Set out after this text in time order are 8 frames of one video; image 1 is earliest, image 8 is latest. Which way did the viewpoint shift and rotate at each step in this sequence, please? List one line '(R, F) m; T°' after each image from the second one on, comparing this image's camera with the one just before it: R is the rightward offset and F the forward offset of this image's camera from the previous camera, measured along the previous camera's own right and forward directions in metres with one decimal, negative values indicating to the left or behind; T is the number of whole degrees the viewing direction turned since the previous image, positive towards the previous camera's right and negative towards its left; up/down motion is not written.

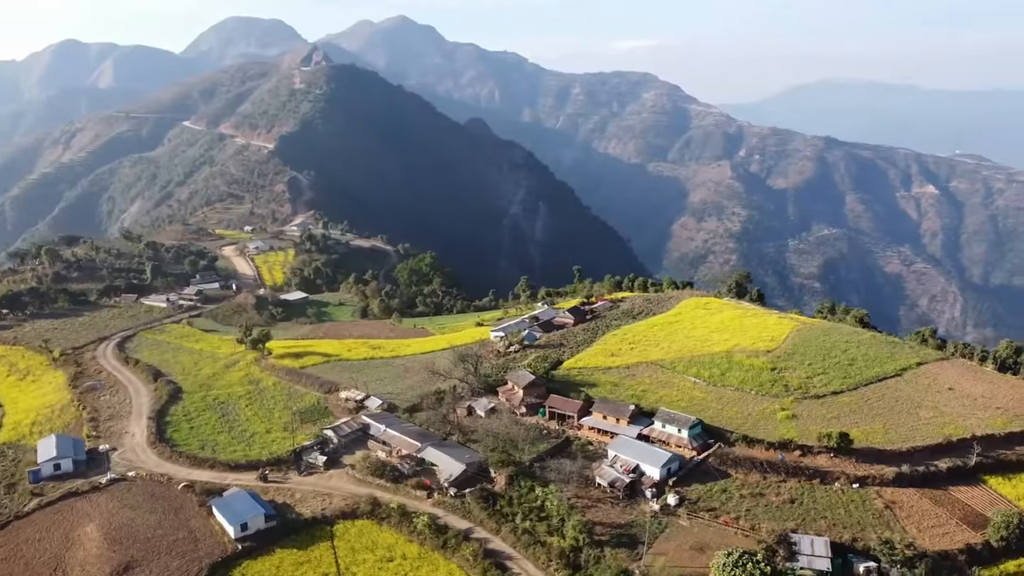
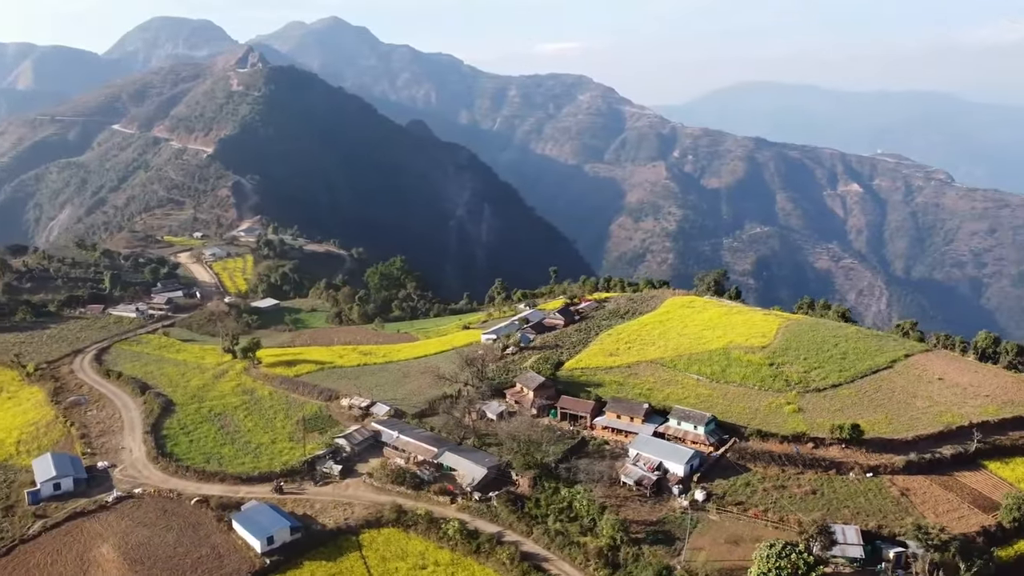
(-3.5, +0.1) m; +4°
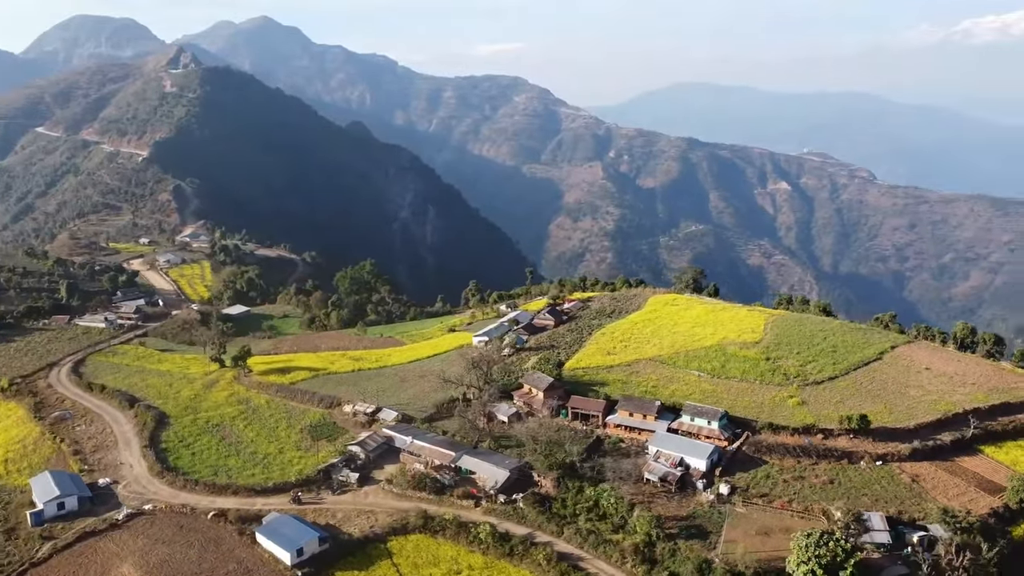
(-3.5, +0.1) m; +5°
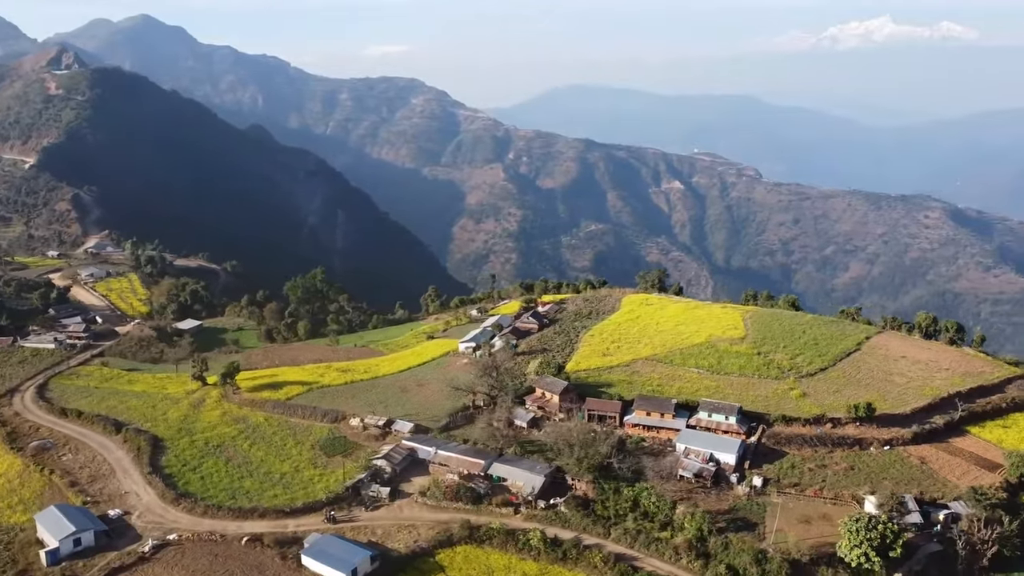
(-5.6, +0.3) m; +7°
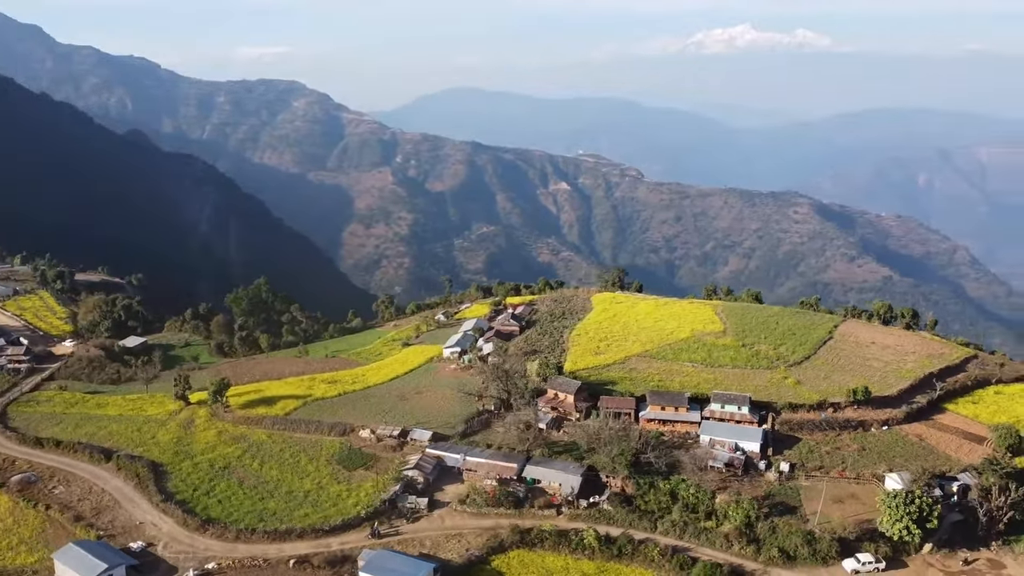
(-6.1, +0.4) m; +8°
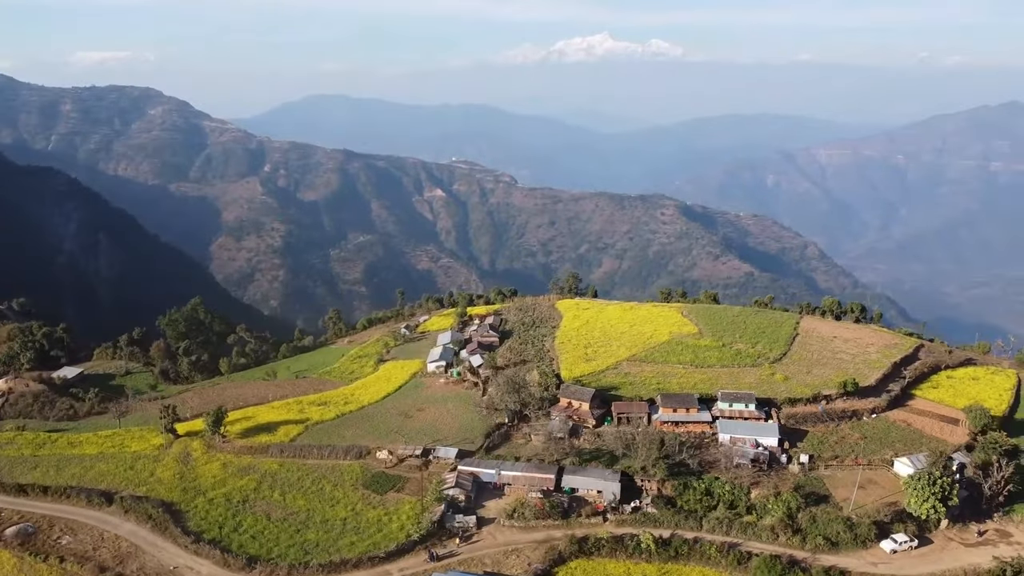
(-6.9, +0.5) m; +9°
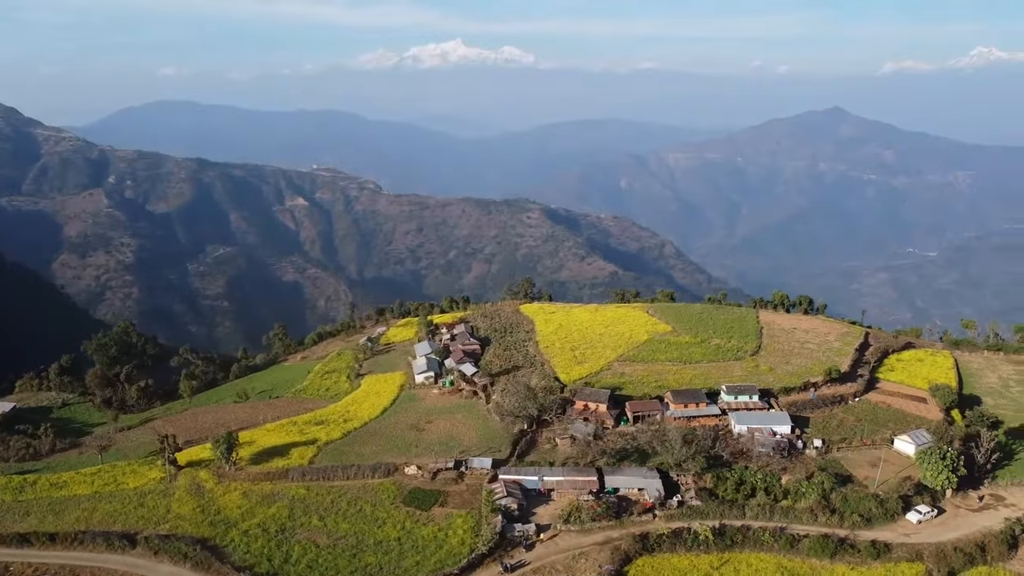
(-7.6, +0.6) m; +10°
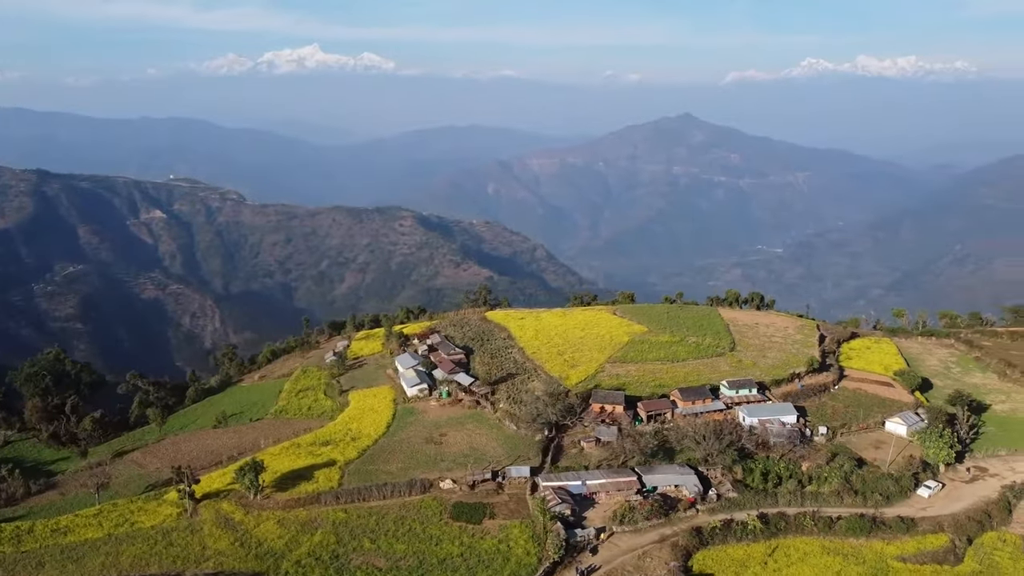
(-7.5, +0.6) m; +9°
